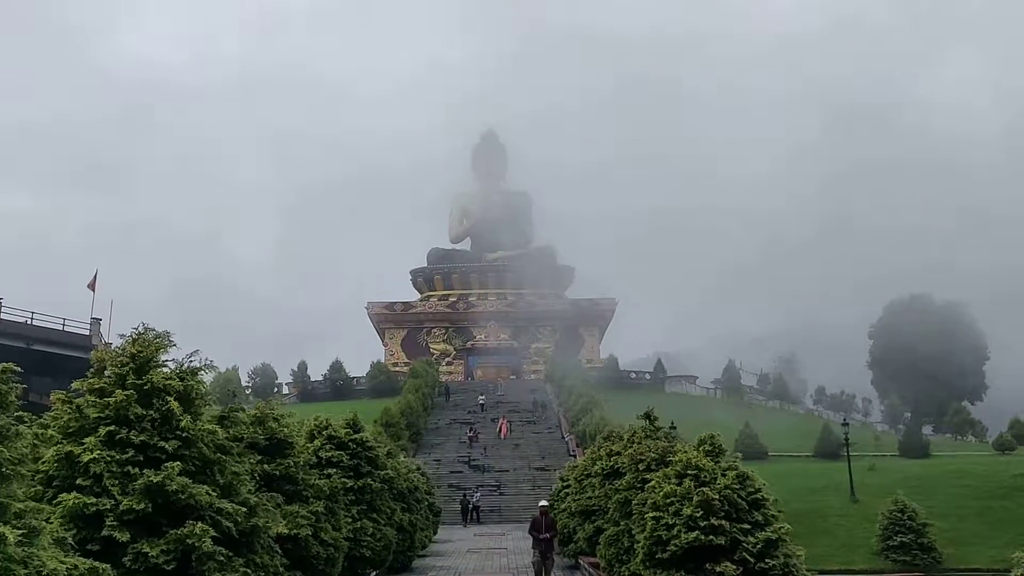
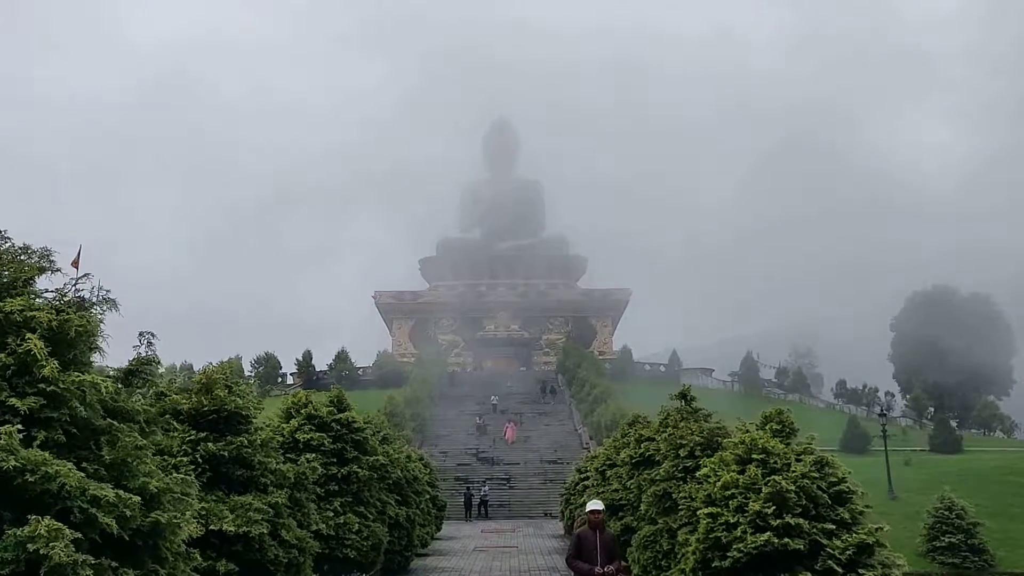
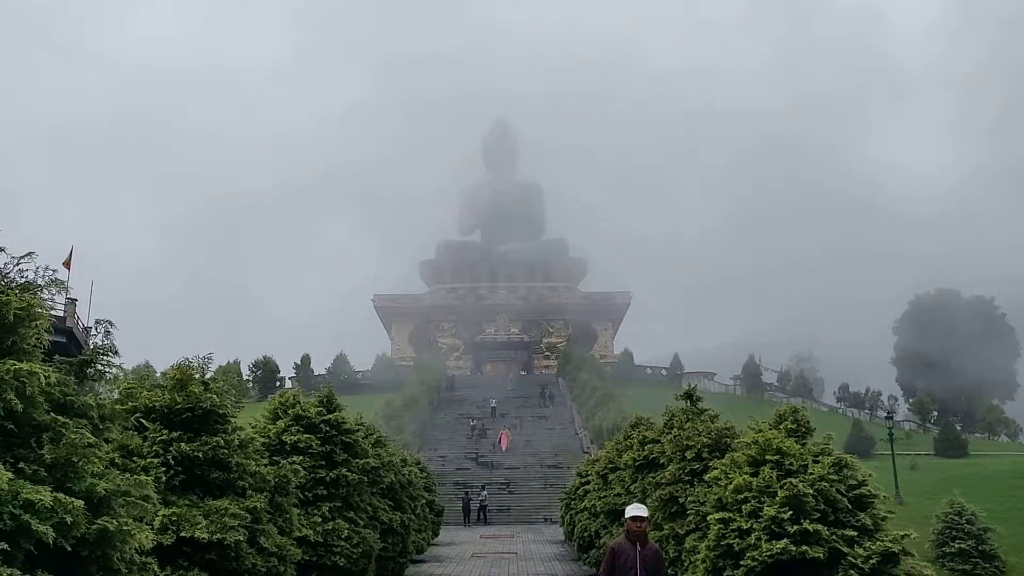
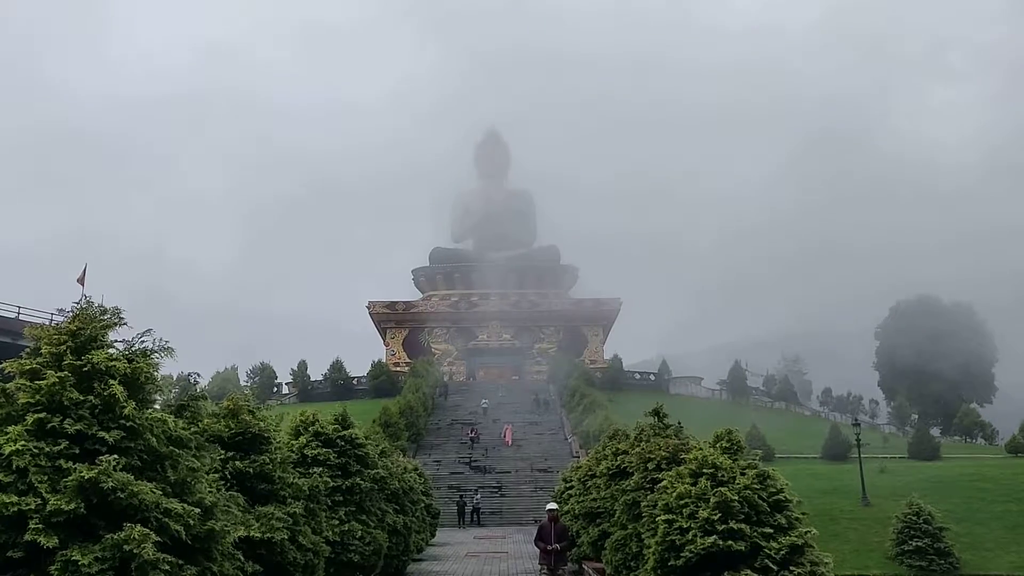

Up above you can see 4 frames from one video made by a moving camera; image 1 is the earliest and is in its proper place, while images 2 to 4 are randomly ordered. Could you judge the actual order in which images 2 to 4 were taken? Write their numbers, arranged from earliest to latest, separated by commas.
4, 2, 3
